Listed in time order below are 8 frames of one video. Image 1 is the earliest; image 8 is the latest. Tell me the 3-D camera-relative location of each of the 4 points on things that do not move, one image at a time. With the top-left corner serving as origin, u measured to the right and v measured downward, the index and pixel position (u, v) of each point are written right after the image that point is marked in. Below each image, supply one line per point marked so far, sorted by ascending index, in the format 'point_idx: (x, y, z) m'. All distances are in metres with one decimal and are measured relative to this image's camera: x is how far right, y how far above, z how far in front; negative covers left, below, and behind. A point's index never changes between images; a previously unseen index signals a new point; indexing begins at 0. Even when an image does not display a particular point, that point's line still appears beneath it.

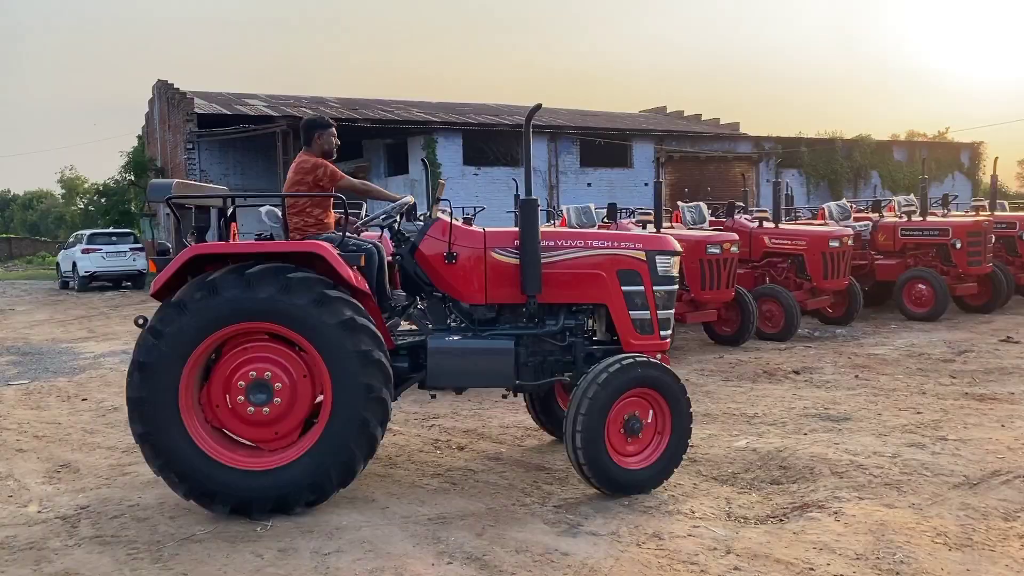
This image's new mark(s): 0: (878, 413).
0: (+2.2, -0.7, +5.1) m
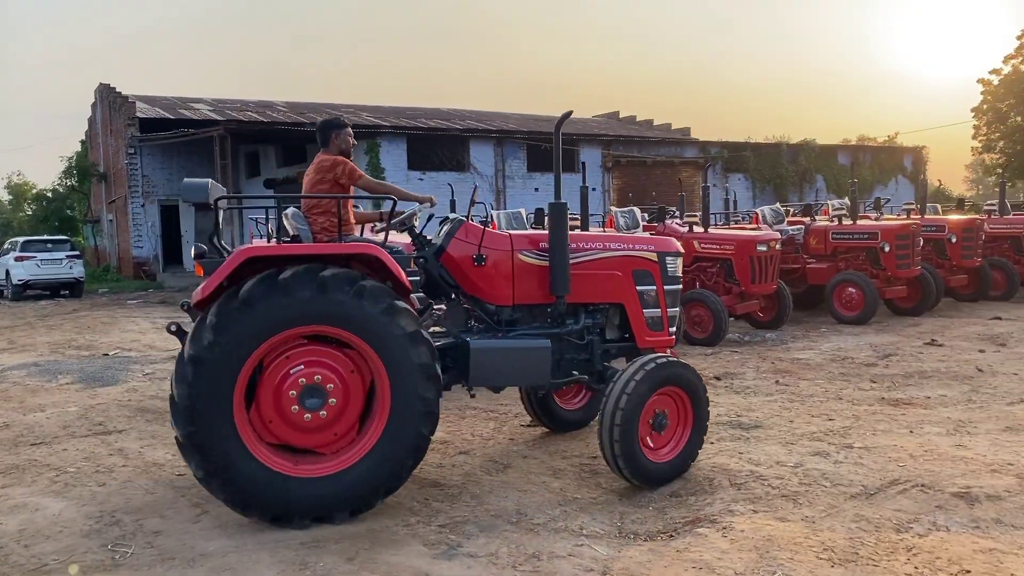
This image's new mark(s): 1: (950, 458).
0: (+1.6, -0.8, +5.1) m
1: (+2.1, -0.8, +4.2) m
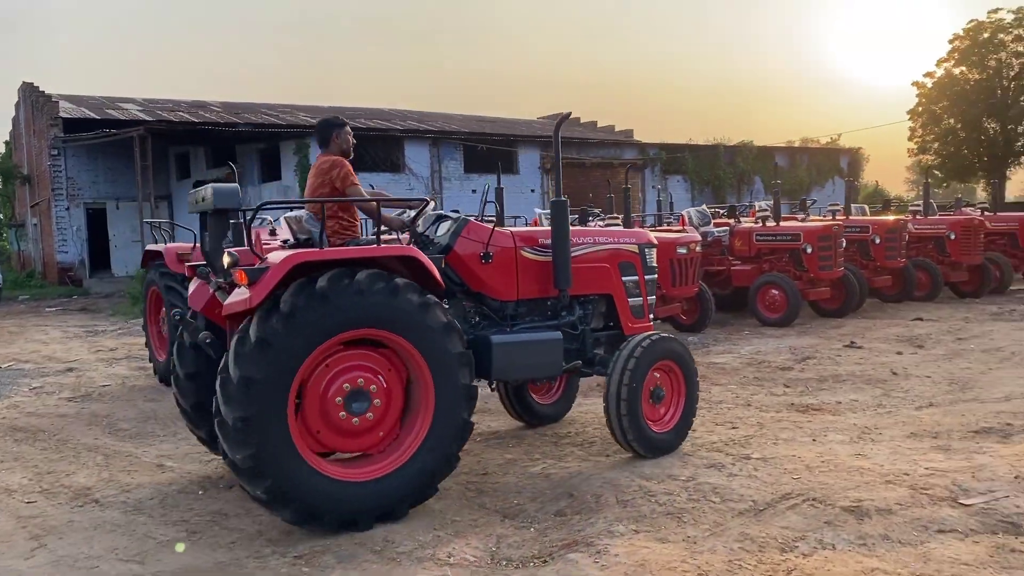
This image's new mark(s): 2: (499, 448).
0: (+1.0, -0.8, +4.9) m
1: (+1.6, -0.8, +4.0) m
2: (-0.1, -0.9, +4.6) m
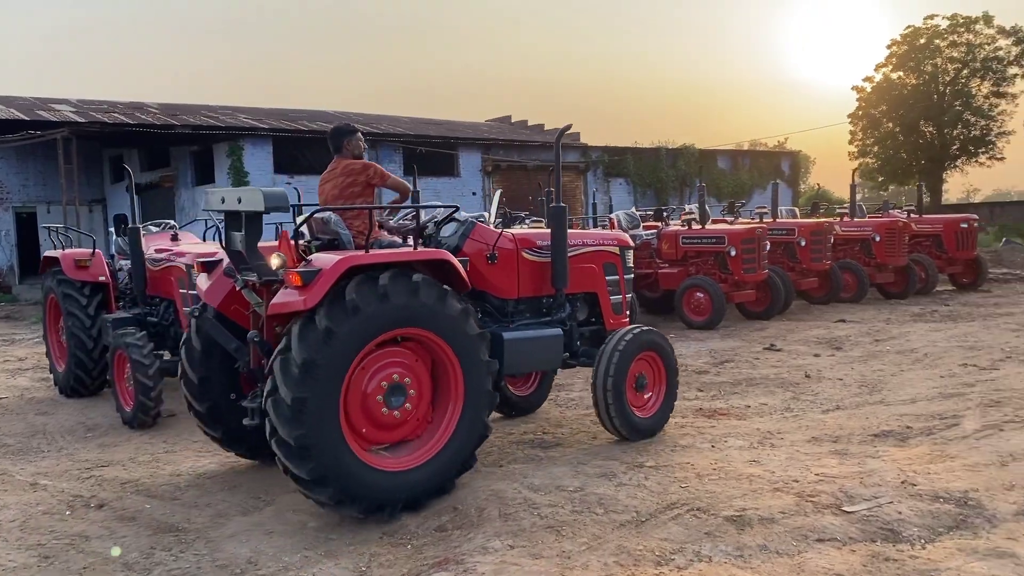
0: (+0.4, -0.8, +4.8) m
1: (+1.0, -0.9, +4.0) m
2: (-0.6, -0.9, +4.5) m
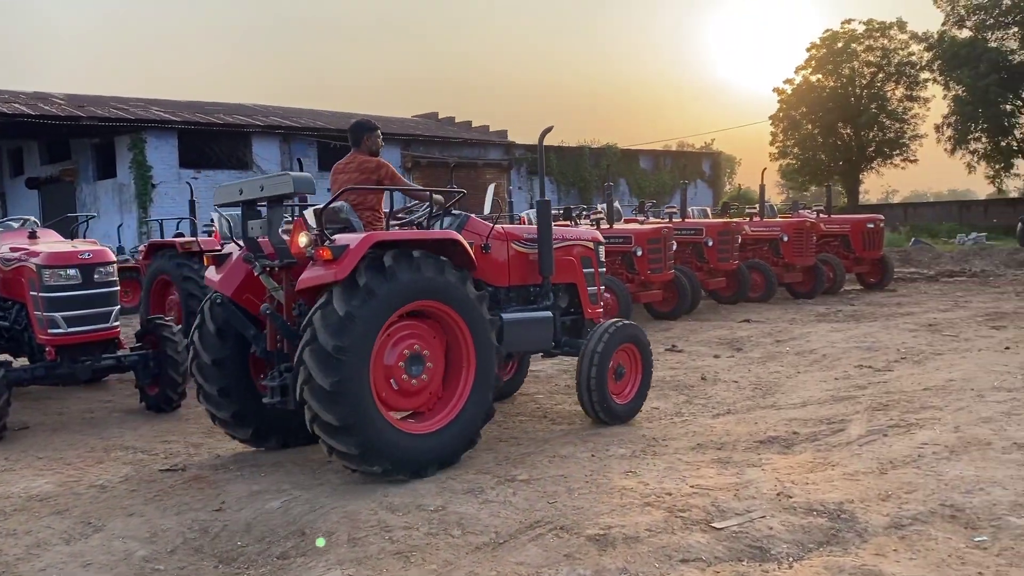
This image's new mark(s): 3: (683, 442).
0: (-0.2, -0.8, +4.5) m
1: (+0.4, -0.9, +3.7) m
2: (-1.3, -0.9, +4.2) m
3: (+0.9, -0.8, +4.7) m
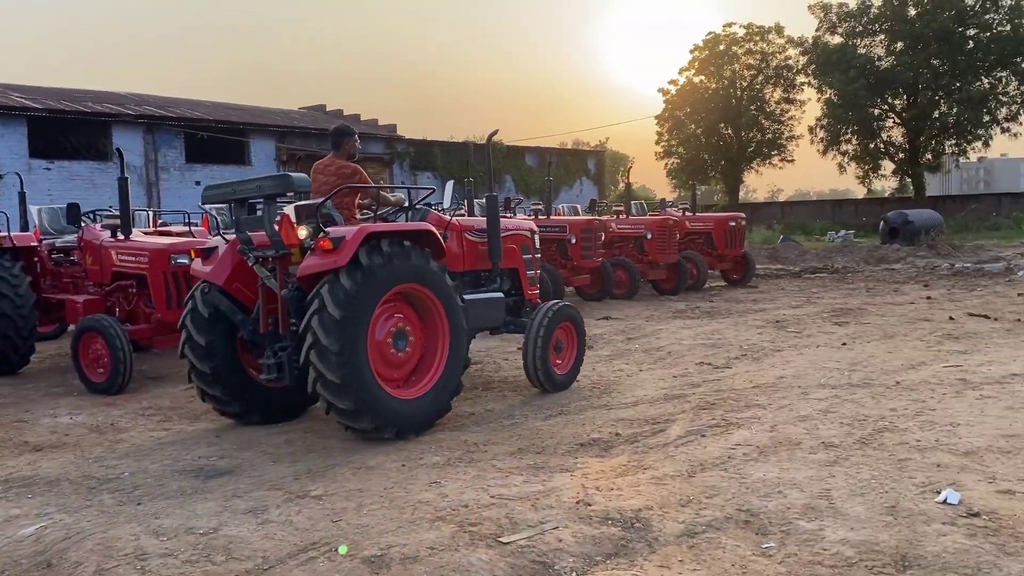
0: (-1.2, -0.8, +4.2) m
1: (-0.4, -0.9, +3.5) m
2: (-2.2, -0.9, +3.7) m
3: (0.0, -0.8, +4.5) m
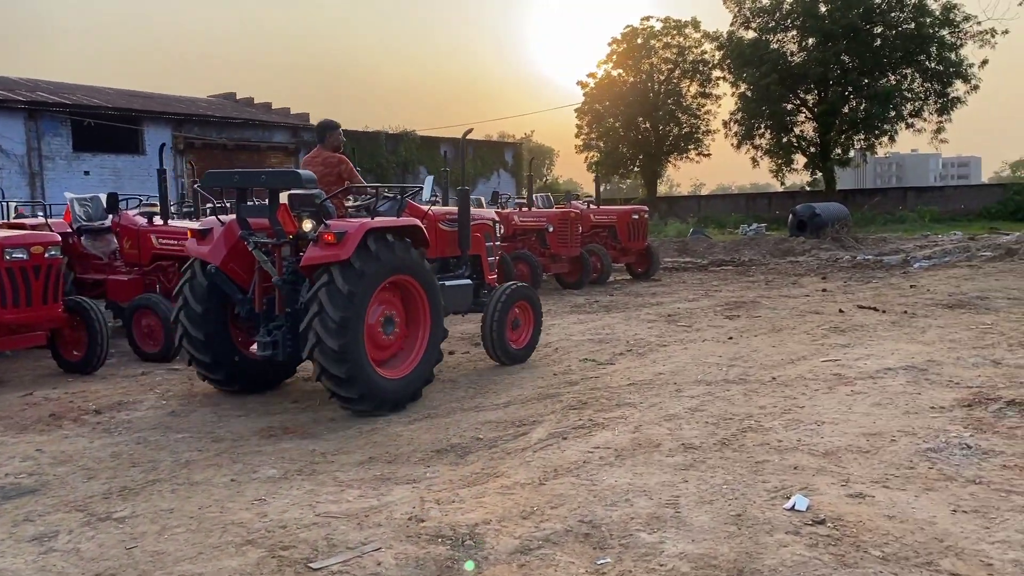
0: (-1.9, -0.8, +3.8) m
1: (-1.1, -0.9, +3.2) m
2: (-2.8, -0.9, +3.3) m
3: (-0.8, -0.8, +4.2) m
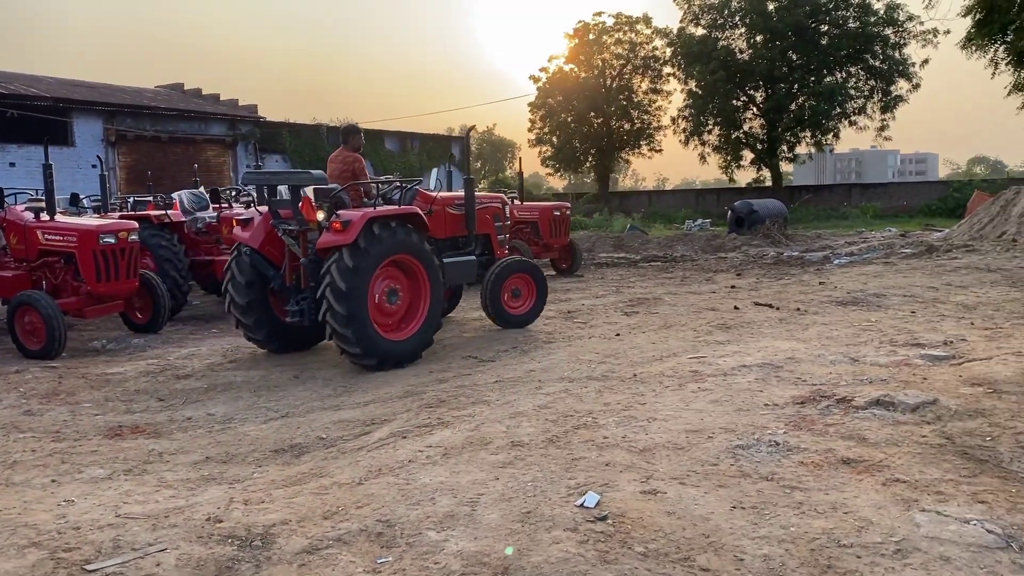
0: (-2.6, -0.8, +3.8) m
1: (-1.8, -0.9, +3.2) m
2: (-3.6, -0.9, +3.2) m
3: (-1.5, -0.8, +4.2) m
